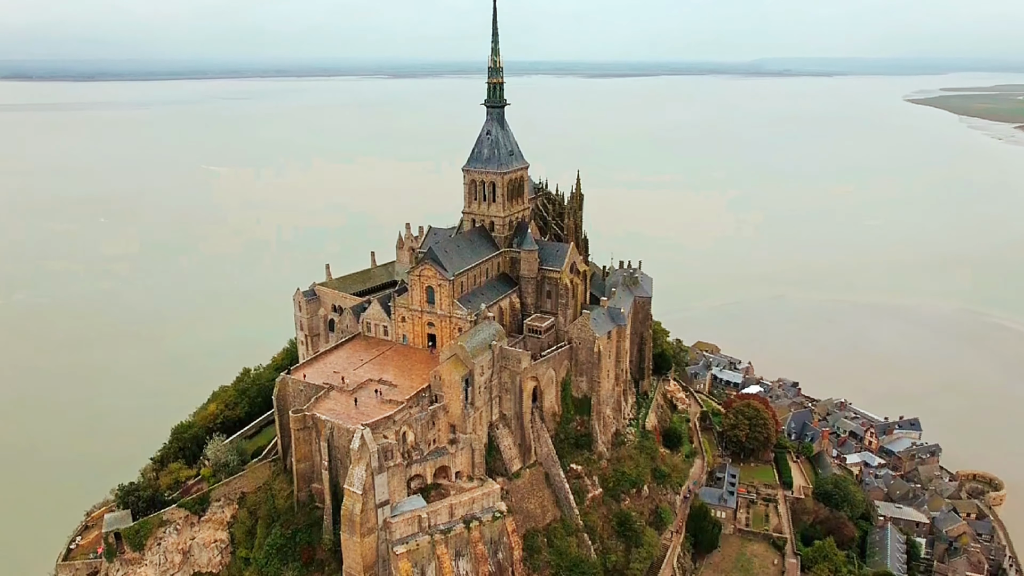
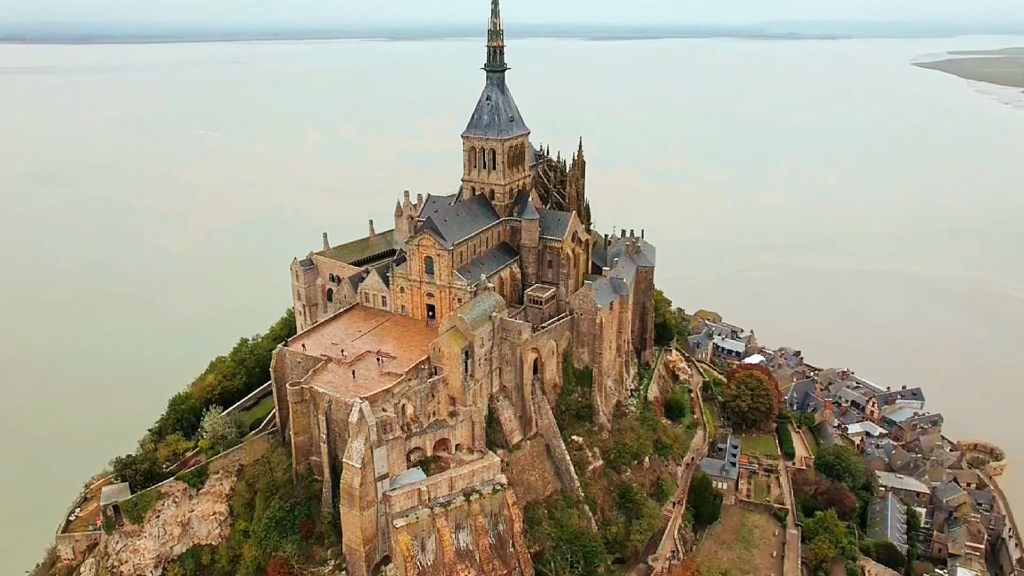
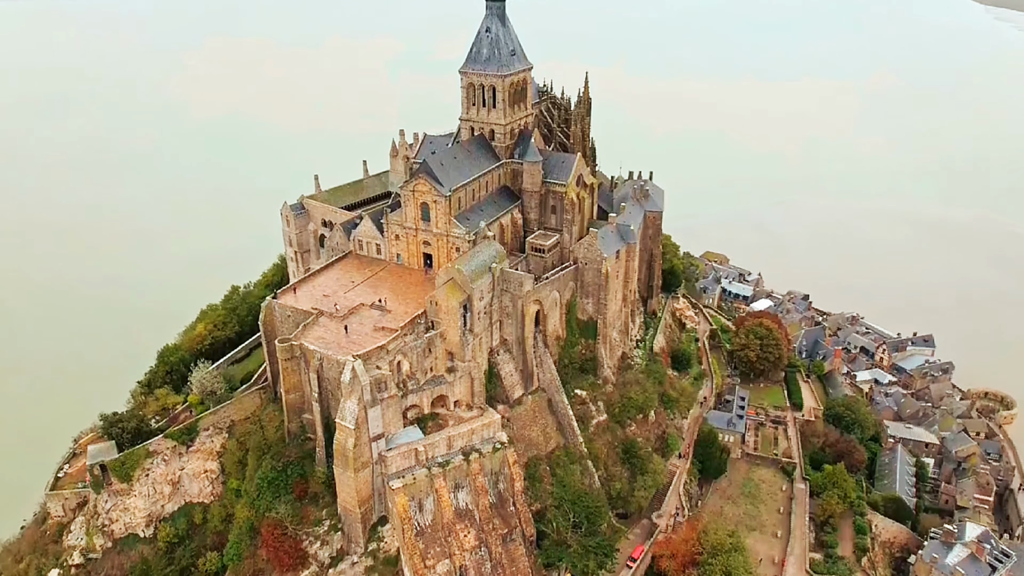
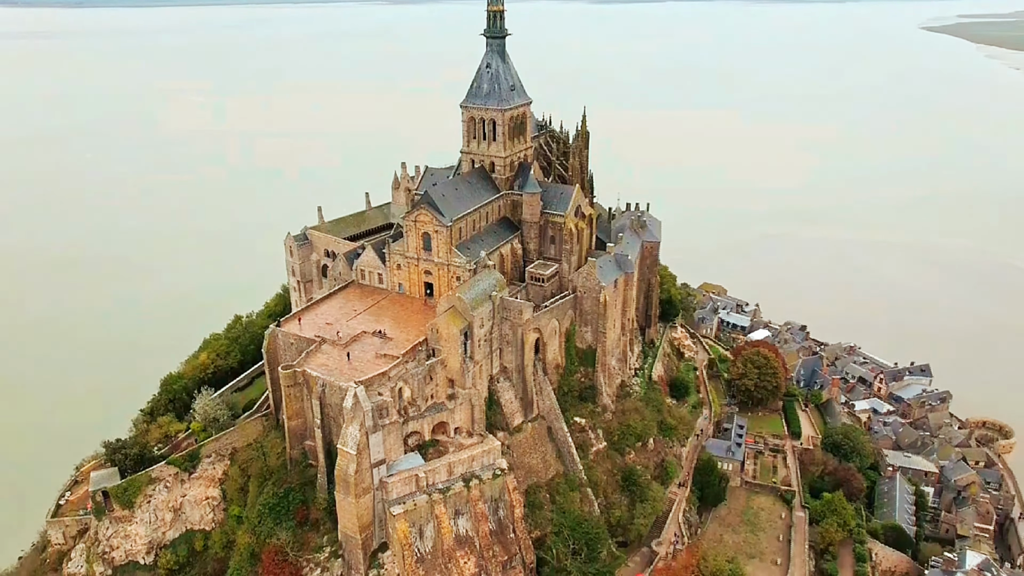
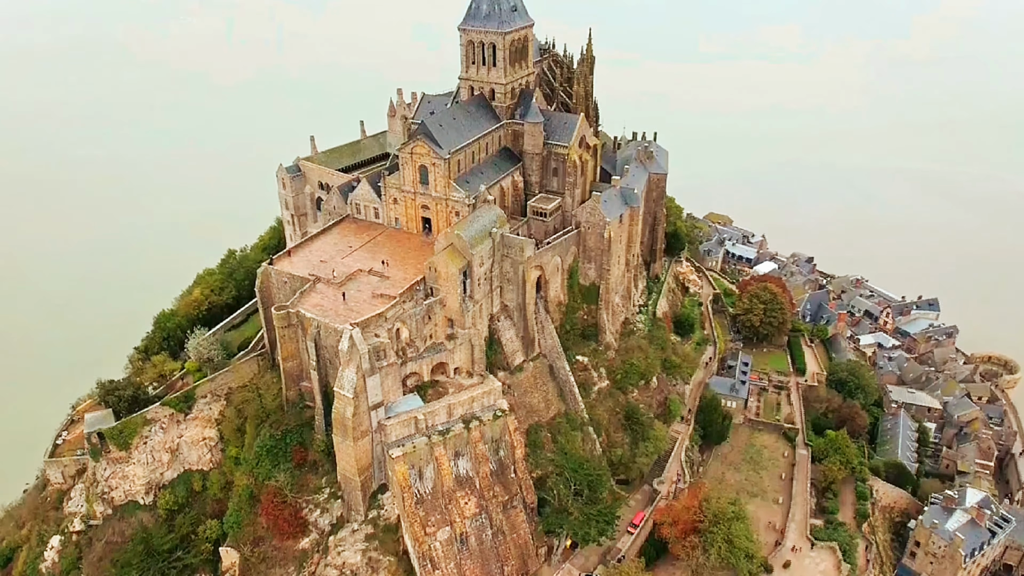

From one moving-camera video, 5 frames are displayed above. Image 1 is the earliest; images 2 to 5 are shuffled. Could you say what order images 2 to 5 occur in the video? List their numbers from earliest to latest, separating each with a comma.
2, 4, 3, 5
